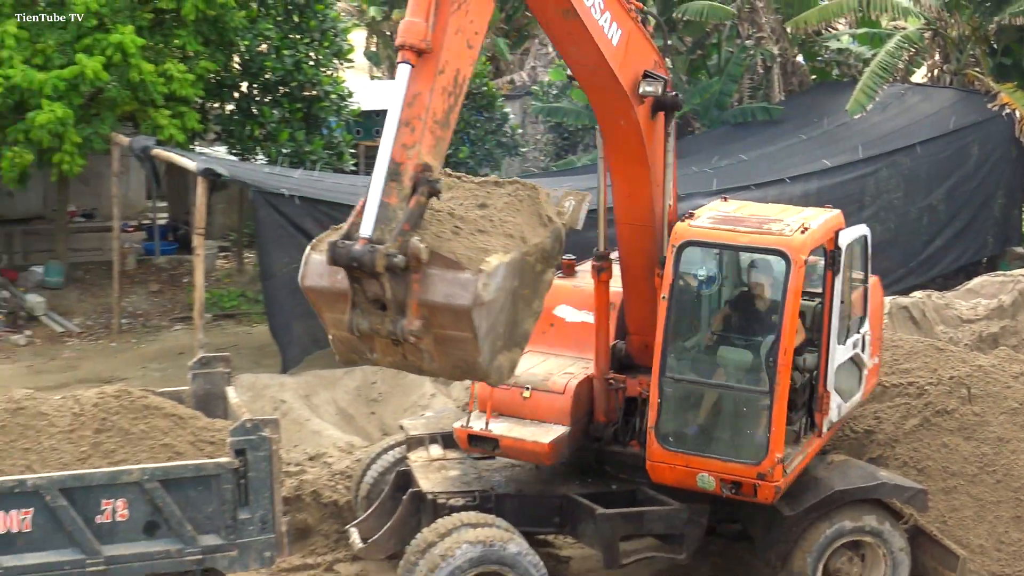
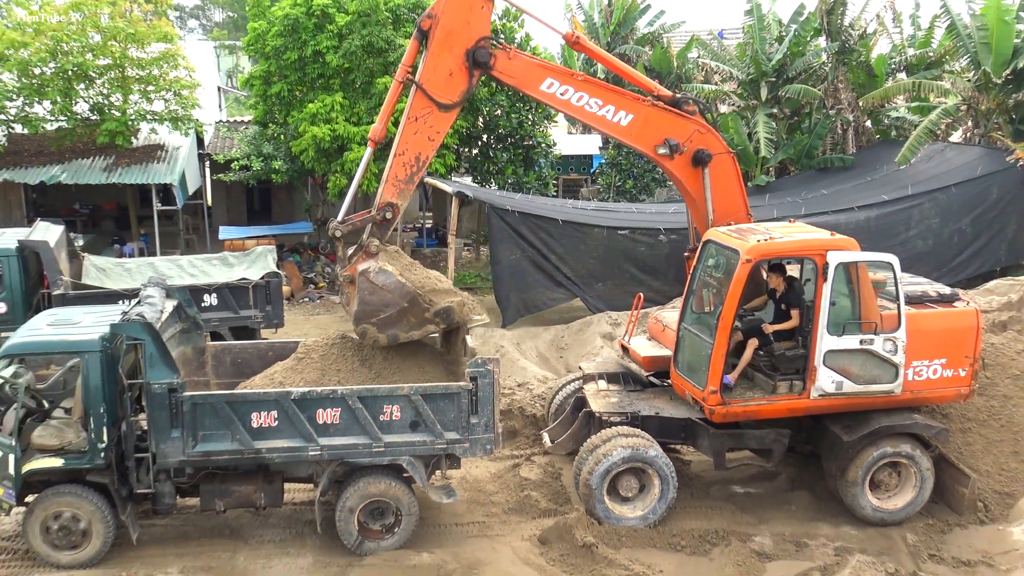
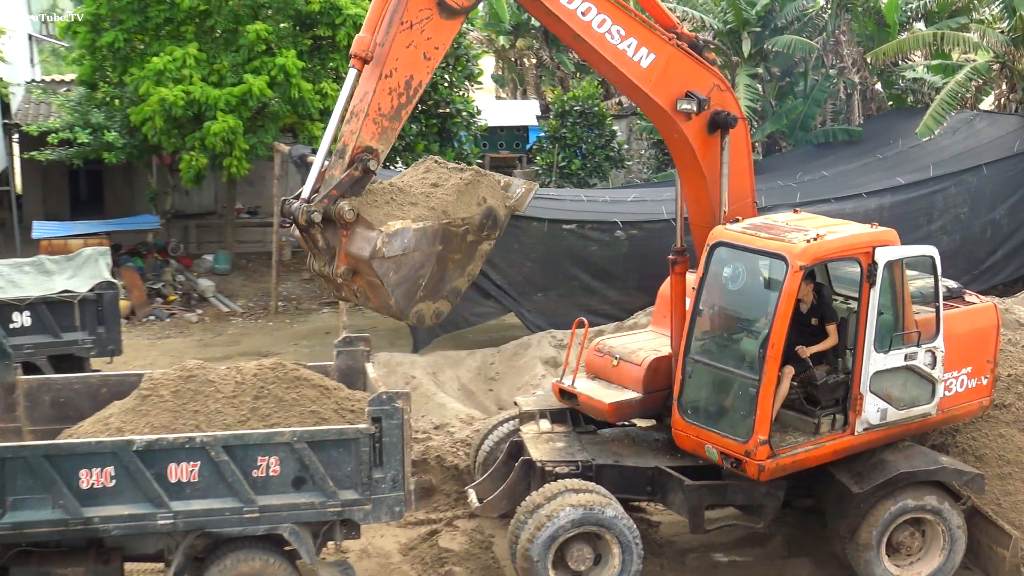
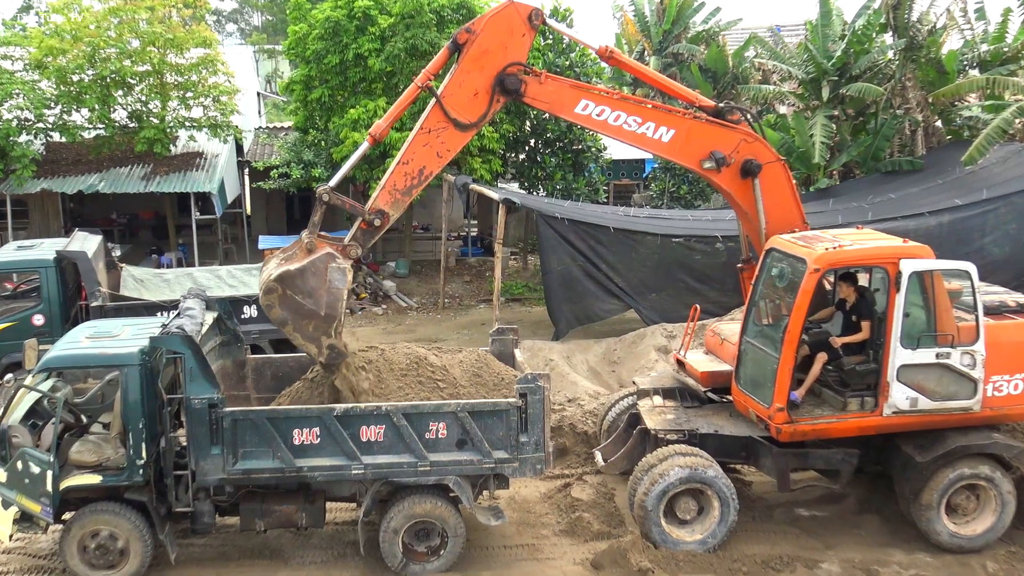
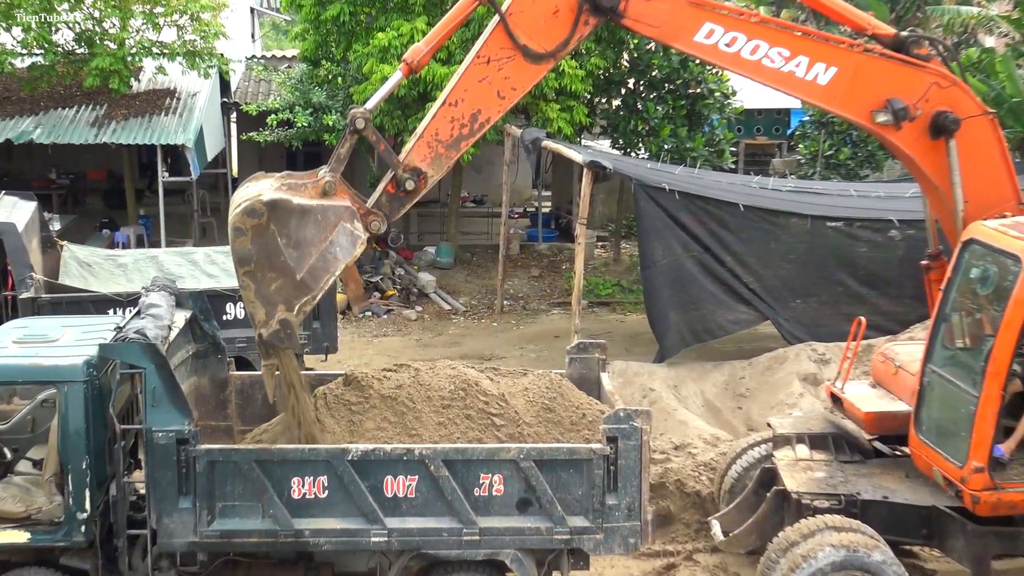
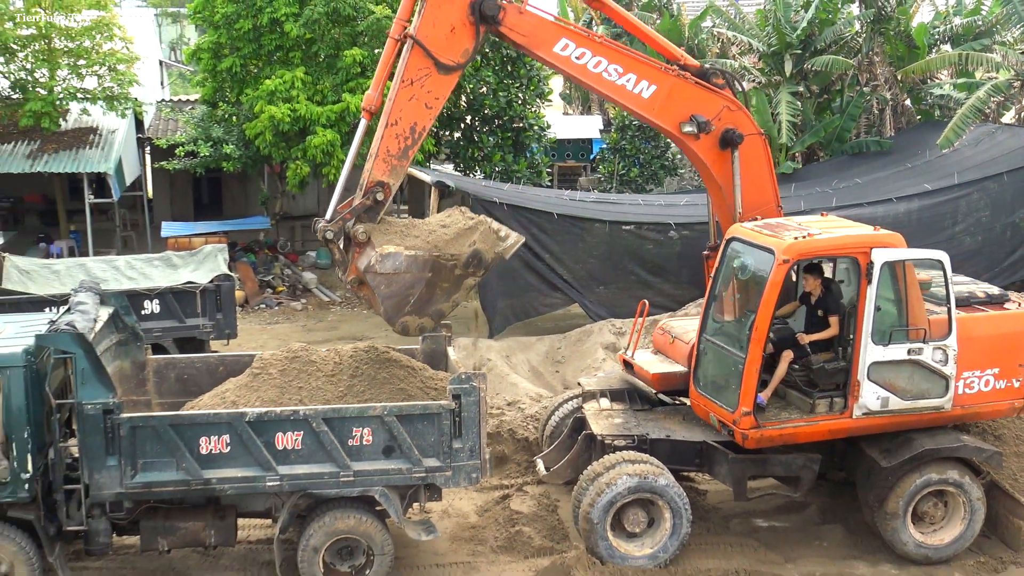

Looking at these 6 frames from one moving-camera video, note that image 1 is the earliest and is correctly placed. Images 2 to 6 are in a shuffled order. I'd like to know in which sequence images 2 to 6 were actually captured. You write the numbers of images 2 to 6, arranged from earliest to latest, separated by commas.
3, 6, 2, 4, 5
